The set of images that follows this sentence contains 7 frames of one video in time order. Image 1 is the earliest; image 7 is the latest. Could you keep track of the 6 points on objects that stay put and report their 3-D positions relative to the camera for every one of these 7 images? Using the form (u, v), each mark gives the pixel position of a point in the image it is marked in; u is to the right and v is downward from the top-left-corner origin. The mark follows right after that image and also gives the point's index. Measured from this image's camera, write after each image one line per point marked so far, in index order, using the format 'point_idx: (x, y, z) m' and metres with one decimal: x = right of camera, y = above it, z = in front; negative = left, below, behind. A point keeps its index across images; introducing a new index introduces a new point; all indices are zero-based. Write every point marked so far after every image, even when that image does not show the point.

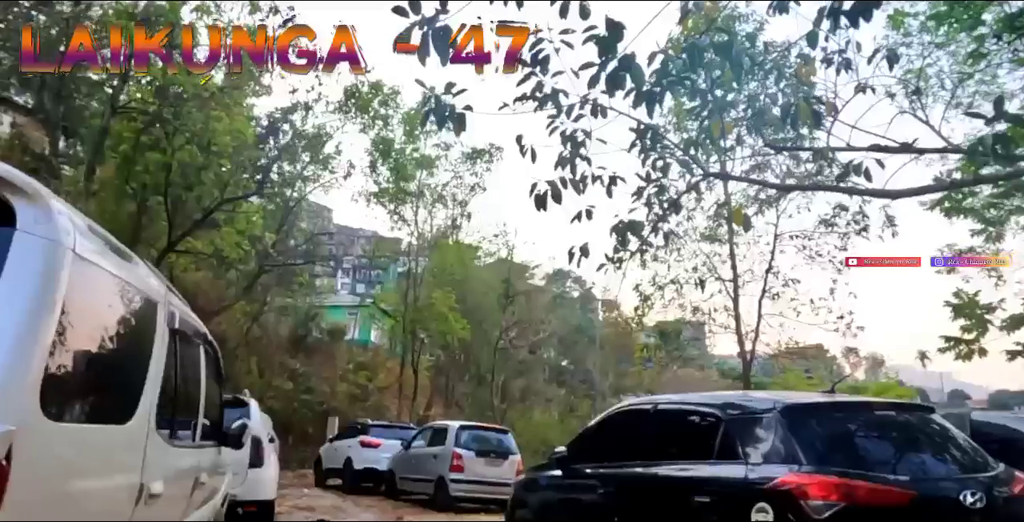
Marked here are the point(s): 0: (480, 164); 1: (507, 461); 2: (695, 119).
0: (-0.6, +1.9, +19.9) m
1: (0.0, -2.7, +13.8) m
2: (+1.2, +1.0, +6.8) m
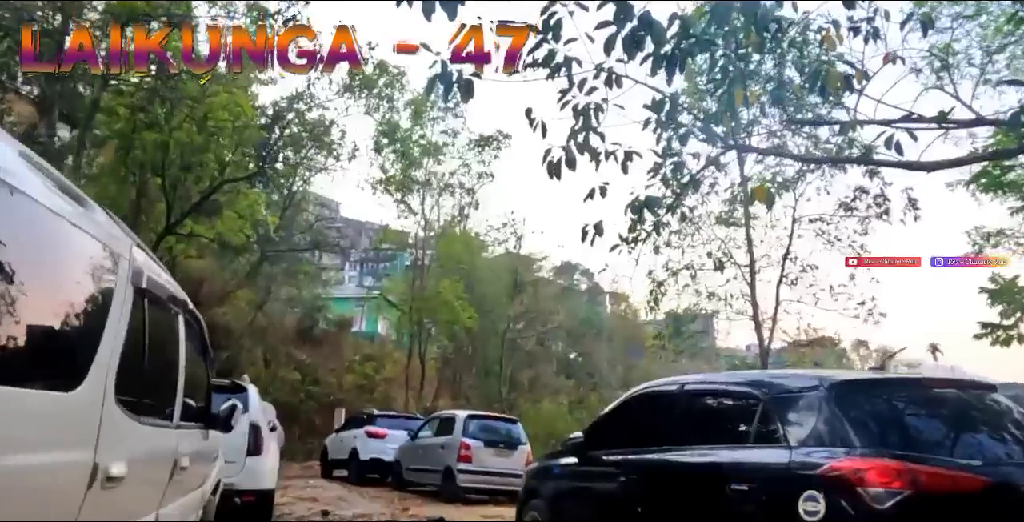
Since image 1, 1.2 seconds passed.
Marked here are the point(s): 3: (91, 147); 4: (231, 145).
0: (-0.5, +2.1, +19.6) m
1: (+0.1, -2.5, +13.5) m
2: (+1.3, +1.1, +6.5) m
3: (-6.2, +1.7, +14.8) m
4: (-4.2, +1.7, +14.8) m
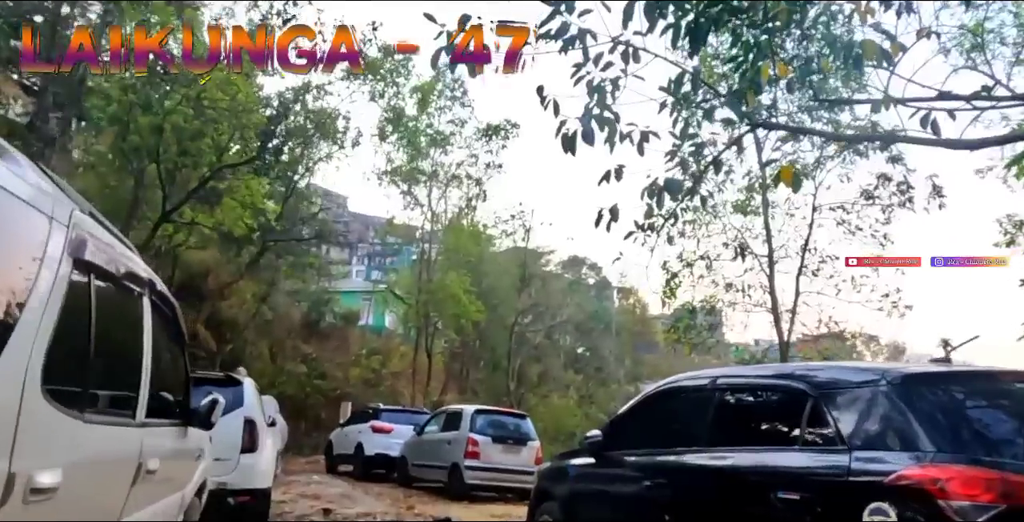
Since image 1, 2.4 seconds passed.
0: (-0.3, +2.3, +19.2) m
1: (+0.2, -2.4, +13.2) m
2: (+1.4, +1.2, +6.1) m
3: (-6.0, +1.9, +14.4) m
4: (-4.0, +1.8, +14.5) m
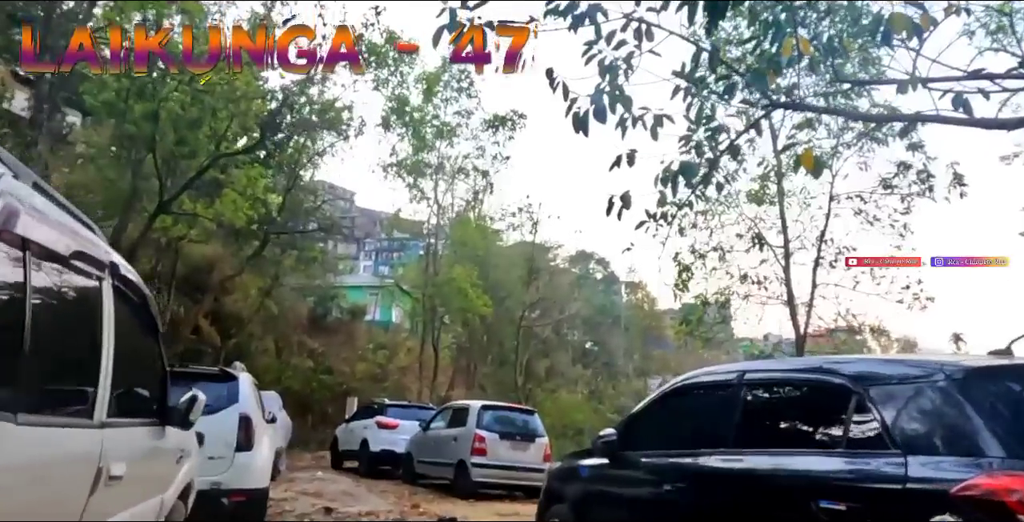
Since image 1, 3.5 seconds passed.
0: (-0.2, +2.4, +18.9) m
1: (+0.3, -2.3, +12.9) m
2: (+1.4, +1.2, +5.8) m
3: (-5.9, +1.9, +14.2) m
4: (-3.9, +1.9, +14.2) m
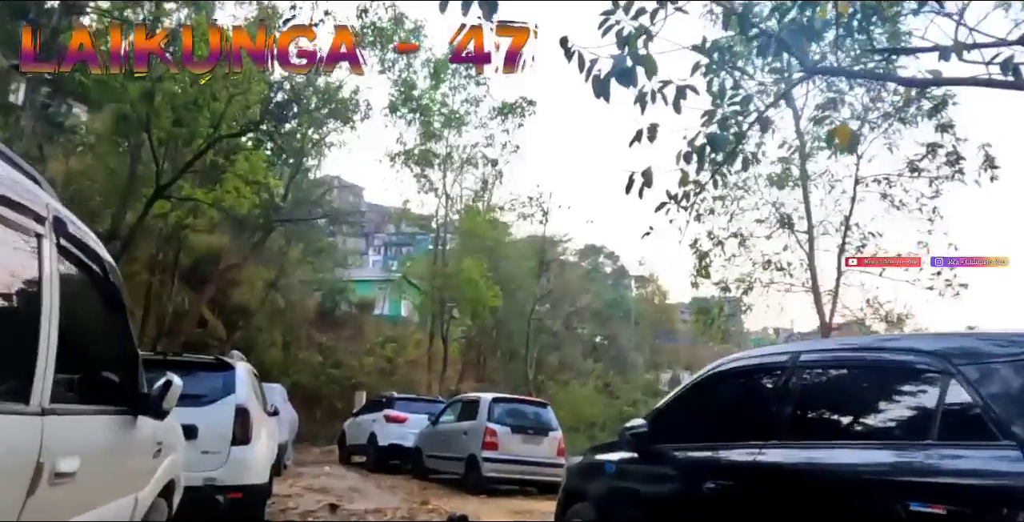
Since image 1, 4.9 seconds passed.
0: (0.0, +2.6, +18.5) m
1: (+0.4, -2.2, +12.6) m
2: (+1.5, +1.3, +5.4) m
3: (-5.8, +2.1, +13.9) m
4: (-3.8, +2.1, +13.9) m
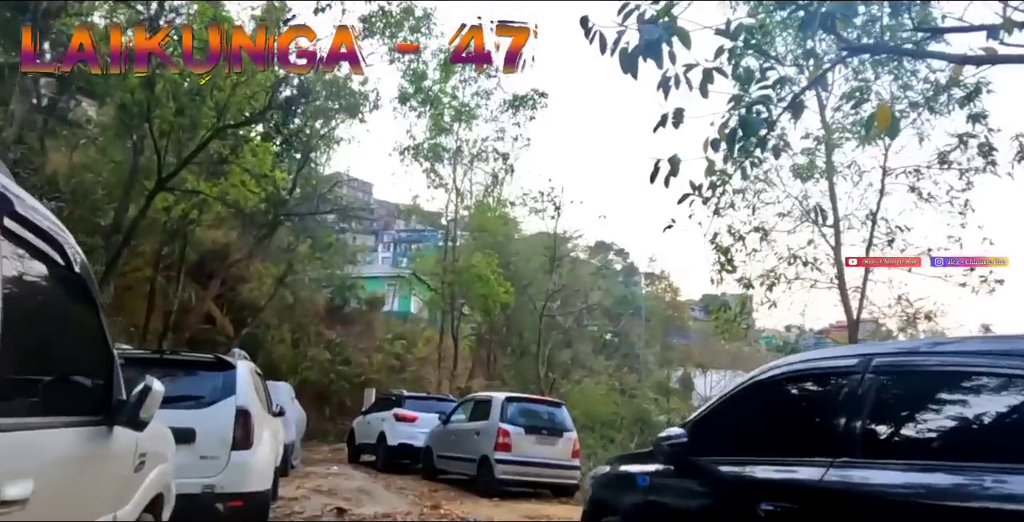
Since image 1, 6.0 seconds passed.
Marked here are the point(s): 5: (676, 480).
0: (+0.2, +2.6, +18.2) m
1: (+0.6, -2.1, +12.2) m
2: (+1.6, +1.4, +5.1) m
3: (-5.6, +2.1, +13.6) m
4: (-3.6, +2.1, +13.6) m
5: (+0.7, -0.9, +4.5) m
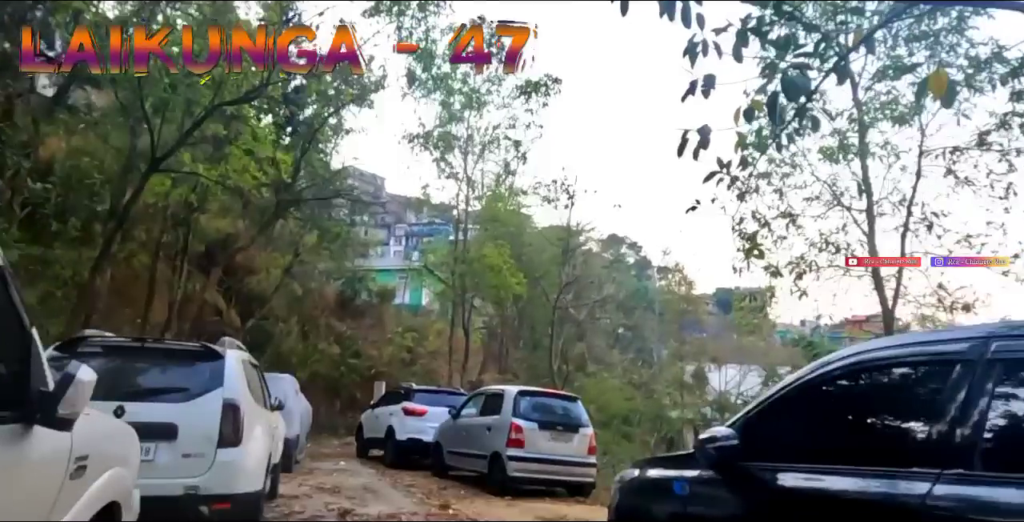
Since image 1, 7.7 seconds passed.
0: (+0.4, +2.8, +17.7) m
1: (+0.7, -2.0, +11.8) m
2: (+1.6, +1.5, +4.6) m
3: (-5.5, +2.3, +13.2) m
4: (-3.5, +2.3, +13.1) m
5: (+0.8, -0.9, +4.0) m
